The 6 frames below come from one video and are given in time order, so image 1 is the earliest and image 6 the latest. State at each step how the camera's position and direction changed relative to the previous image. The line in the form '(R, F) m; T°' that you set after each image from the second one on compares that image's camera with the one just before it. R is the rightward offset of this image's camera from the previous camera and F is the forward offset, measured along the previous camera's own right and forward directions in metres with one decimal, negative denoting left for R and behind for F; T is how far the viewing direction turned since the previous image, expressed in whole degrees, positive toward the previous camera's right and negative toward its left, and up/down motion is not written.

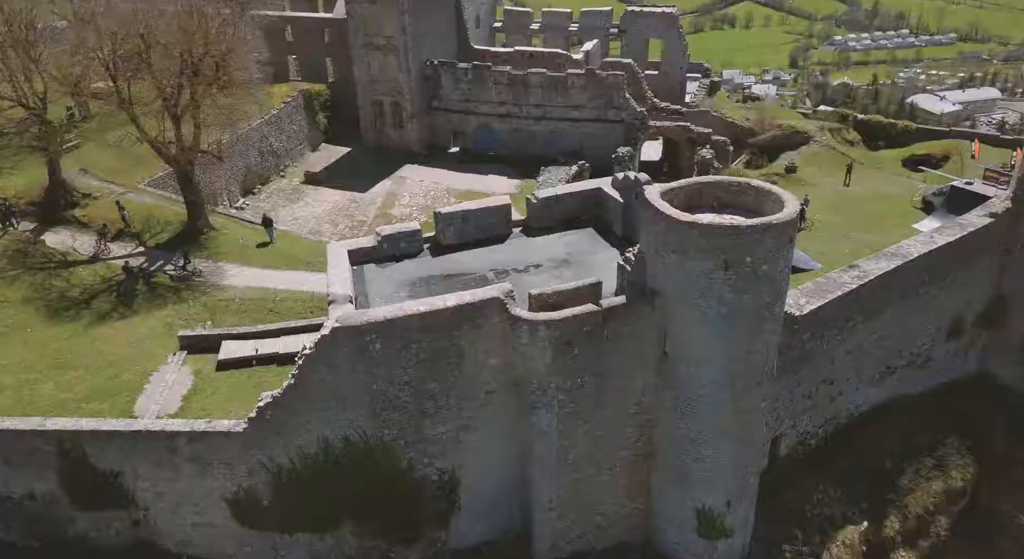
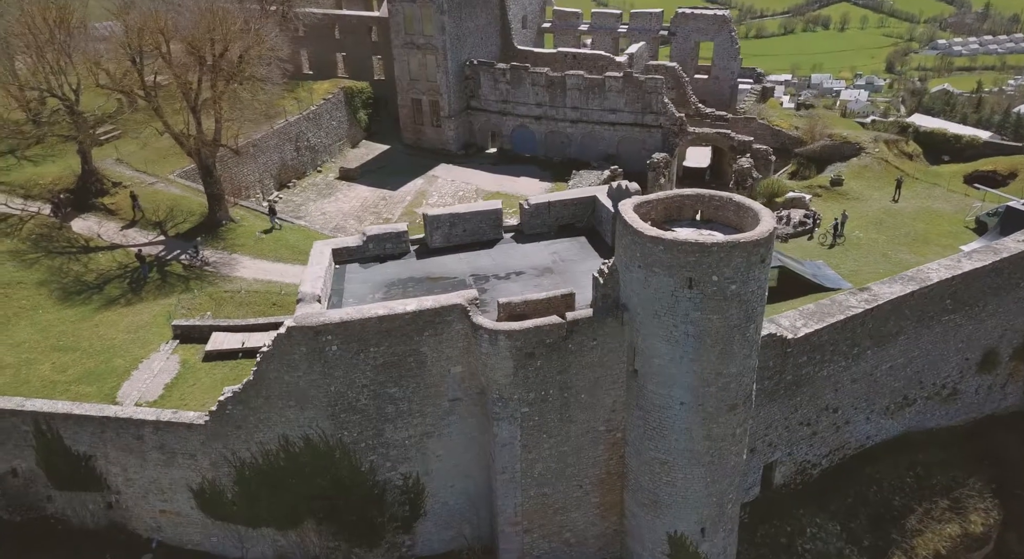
(+1.8, +0.4) m; -5°
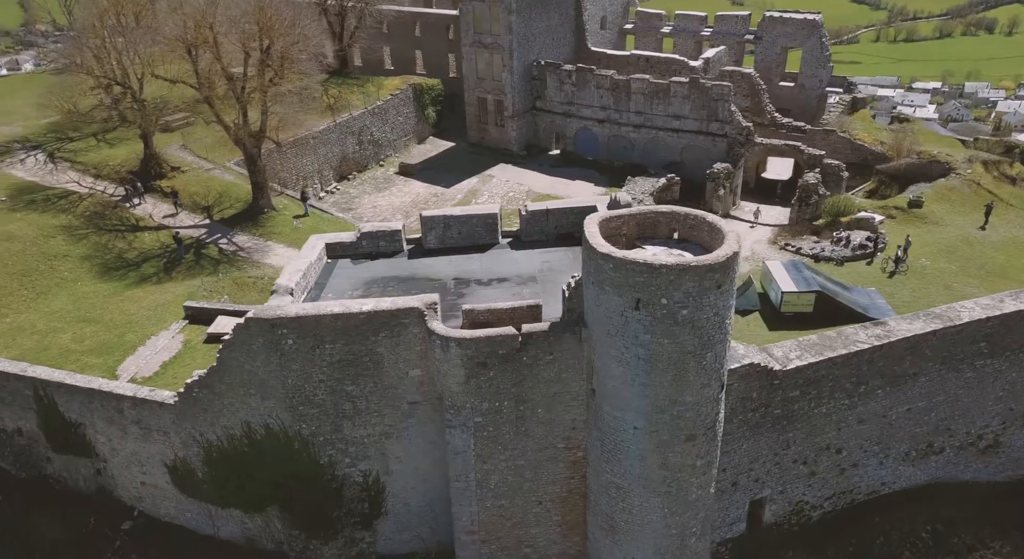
(+2.5, +0.4) m; -8°
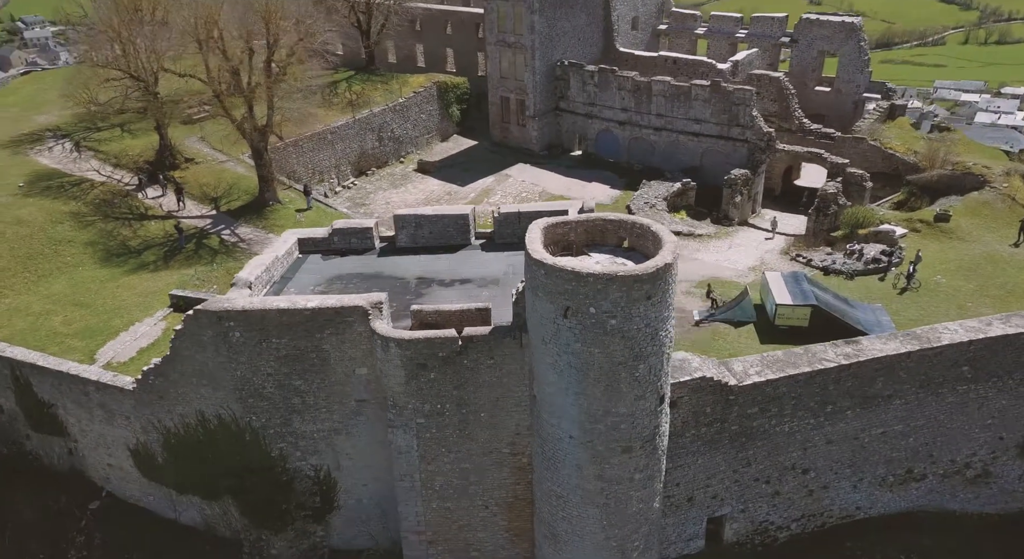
(+1.9, +0.2) m; -4°
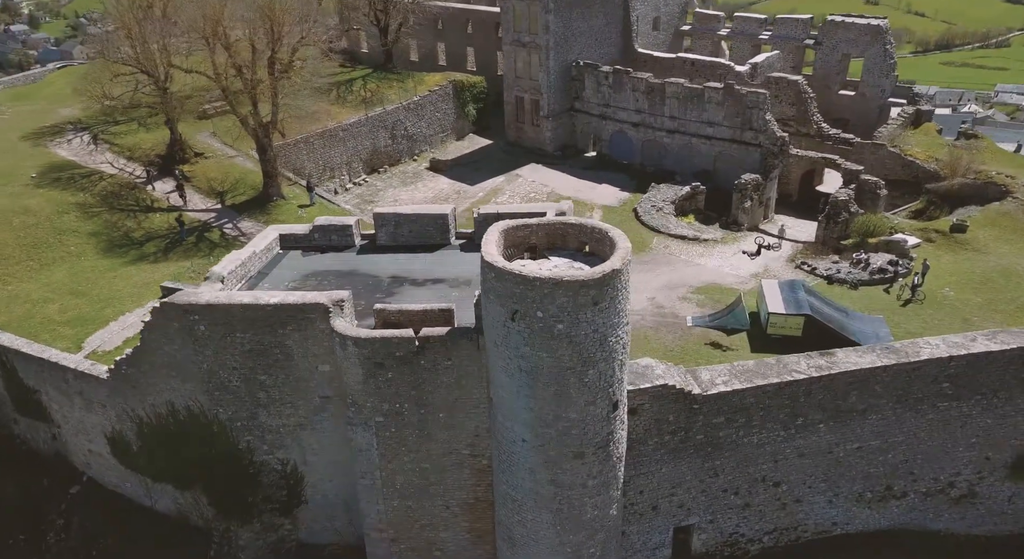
(+1.3, +0.1) m; -3°
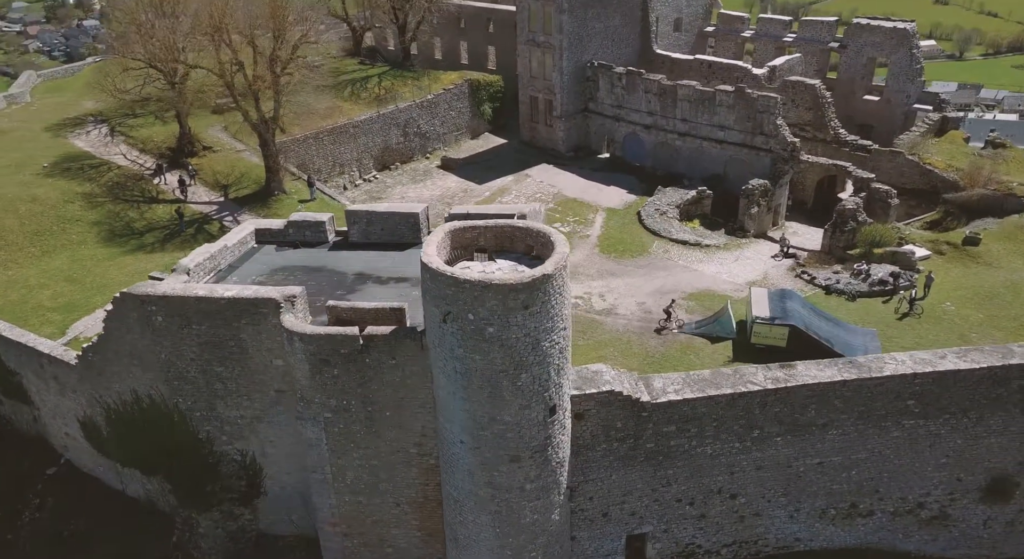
(+1.6, 0.0) m; -3°
